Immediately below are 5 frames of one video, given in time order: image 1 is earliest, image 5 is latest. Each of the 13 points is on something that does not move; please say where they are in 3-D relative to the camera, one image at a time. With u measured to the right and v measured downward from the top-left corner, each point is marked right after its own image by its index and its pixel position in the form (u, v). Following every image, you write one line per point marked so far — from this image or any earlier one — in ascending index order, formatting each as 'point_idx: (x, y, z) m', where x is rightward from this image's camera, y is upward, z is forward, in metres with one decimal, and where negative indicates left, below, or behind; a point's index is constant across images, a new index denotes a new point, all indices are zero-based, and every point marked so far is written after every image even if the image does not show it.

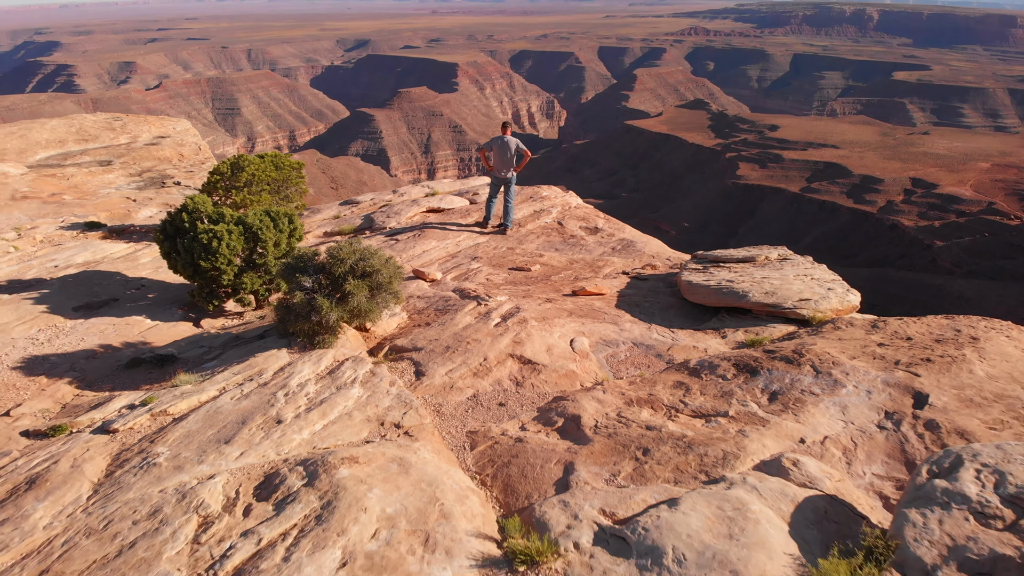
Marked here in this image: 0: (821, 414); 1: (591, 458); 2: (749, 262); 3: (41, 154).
0: (+1.4, -0.5, +3.8) m
1: (+0.3, -0.7, +3.6) m
2: (+1.8, +0.2, +6.3) m
3: (-7.9, +2.3, +13.7) m
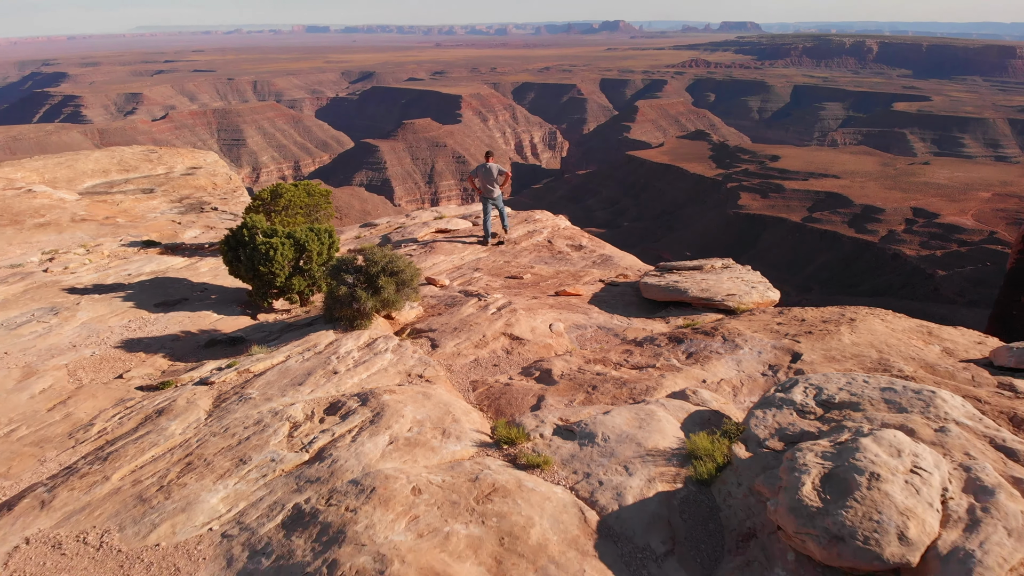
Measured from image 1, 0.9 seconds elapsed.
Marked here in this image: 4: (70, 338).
0: (+1.3, -0.5, +5.2) m
1: (+0.3, -0.6, +5.1) m
2: (+1.8, +0.2, +7.8) m
3: (-7.9, +2.0, +15.3) m
4: (-3.7, -0.4, +6.9) m
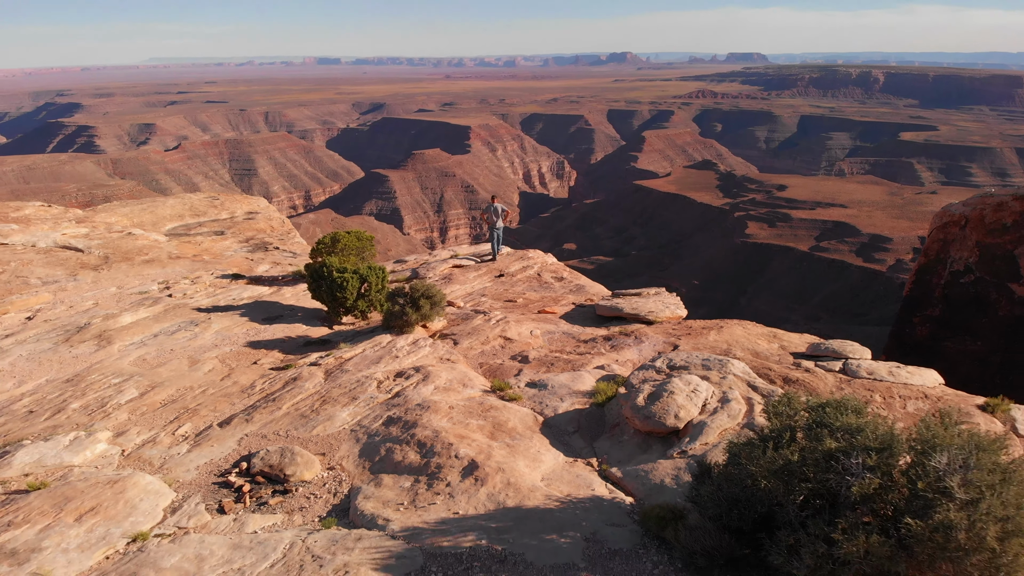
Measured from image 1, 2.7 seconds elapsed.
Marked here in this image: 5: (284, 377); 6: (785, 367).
0: (+1.2, -0.7, +8.5) m
1: (+0.2, -0.8, +8.4) m
2: (+1.7, -0.1, +11.2) m
3: (-7.9, +1.4, +18.8) m
4: (-3.8, -0.6, +10.3) m
5: (-2.4, -0.9, +8.6) m
6: (+2.7, -0.8, +8.0) m
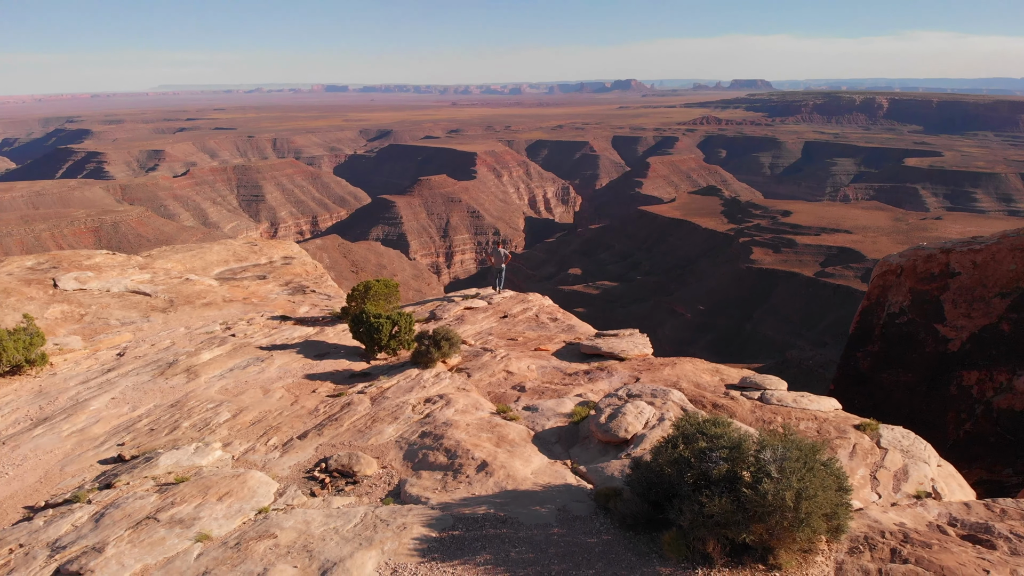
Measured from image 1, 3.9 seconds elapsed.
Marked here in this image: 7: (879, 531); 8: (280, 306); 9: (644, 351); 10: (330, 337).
0: (+1.2, -1.3, +11.2) m
1: (+0.2, -1.5, +11.1) m
2: (+1.7, -0.8, +13.8) m
3: (-7.8, +0.5, +21.6) m
4: (-3.8, -1.3, +13.0) m
5: (-2.4, -1.6, +11.3) m
6: (+2.7, -1.4, +10.7) m
7: (+3.3, -2.2, +7.4) m
8: (-5.2, -0.4, +18.1) m
9: (+2.1, -1.0, +13.0) m
10: (-3.4, -0.9, +15.2) m
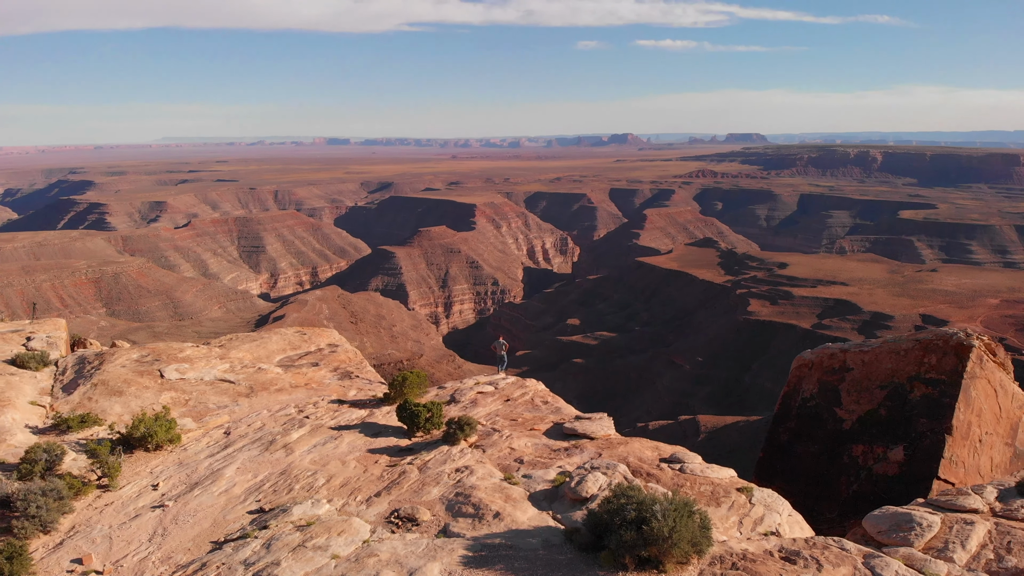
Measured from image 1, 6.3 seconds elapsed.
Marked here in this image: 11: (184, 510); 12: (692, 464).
0: (+1.3, -3.5, +16.6) m
1: (+0.2, -3.6, +16.4) m
2: (+1.8, -3.2, +19.3) m
3: (-7.7, -2.3, +27.0) m
4: (-3.7, -3.6, +18.3) m
5: (-2.3, -3.7, +16.7) m
6: (+2.7, -3.5, +16.1) m
7: (+3.4, -4.1, +12.8) m
8: (-5.1, -3.0, +23.5) m
9: (+2.2, -3.3, +18.4) m
10: (-3.4, -3.3, +20.6) m
11: (-6.3, -4.3, +15.6) m
12: (+3.6, -3.5, +16.3) m
